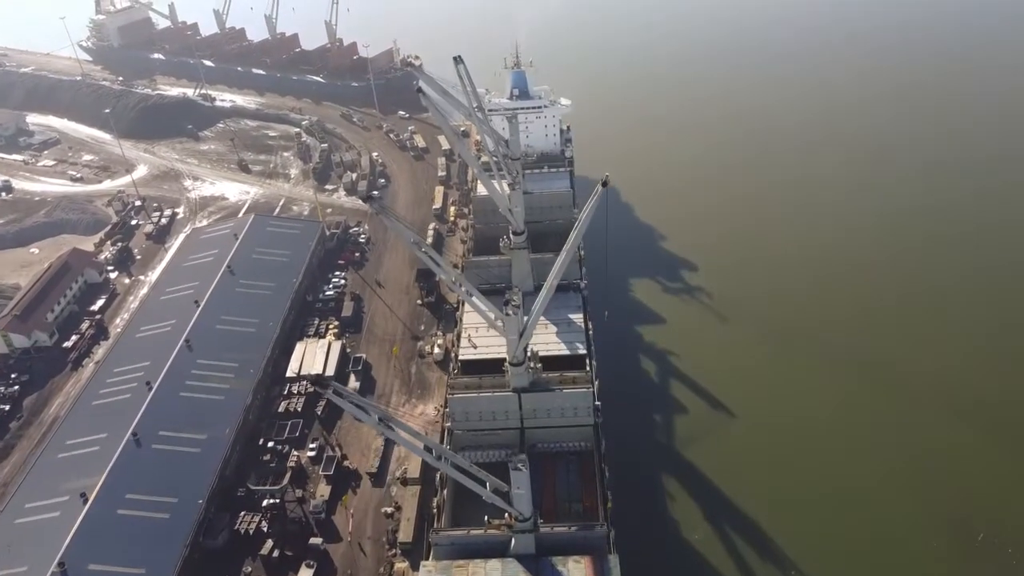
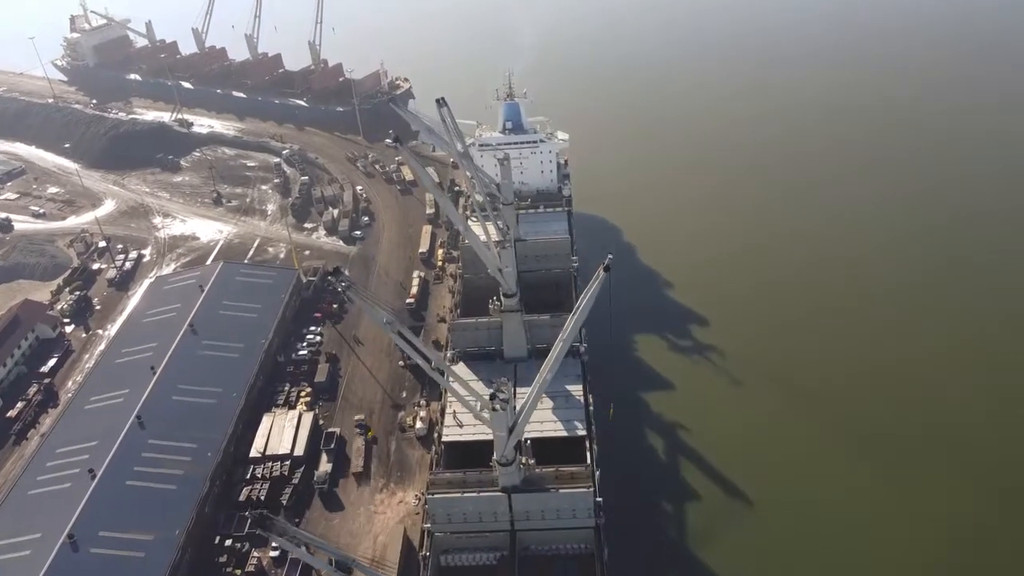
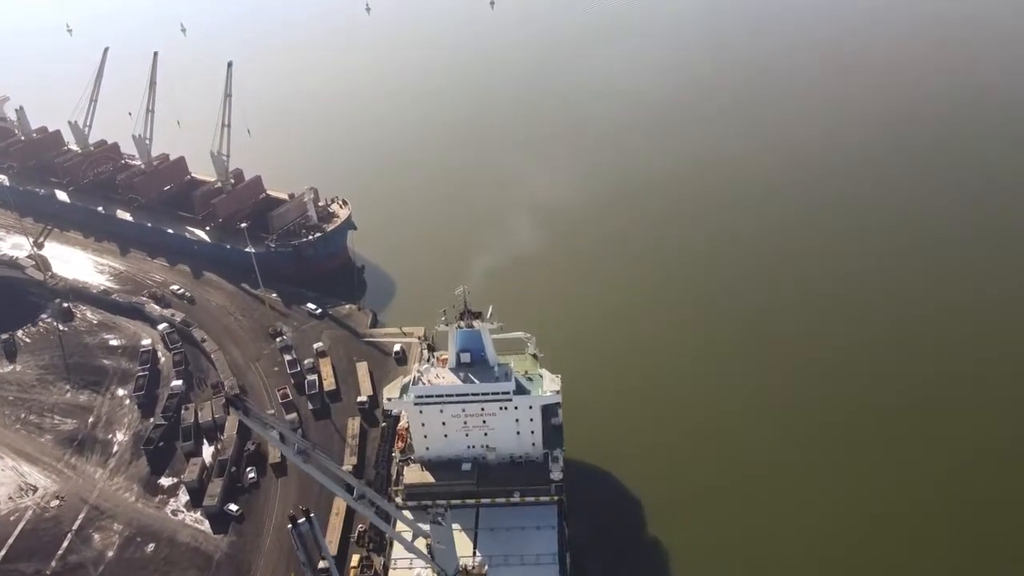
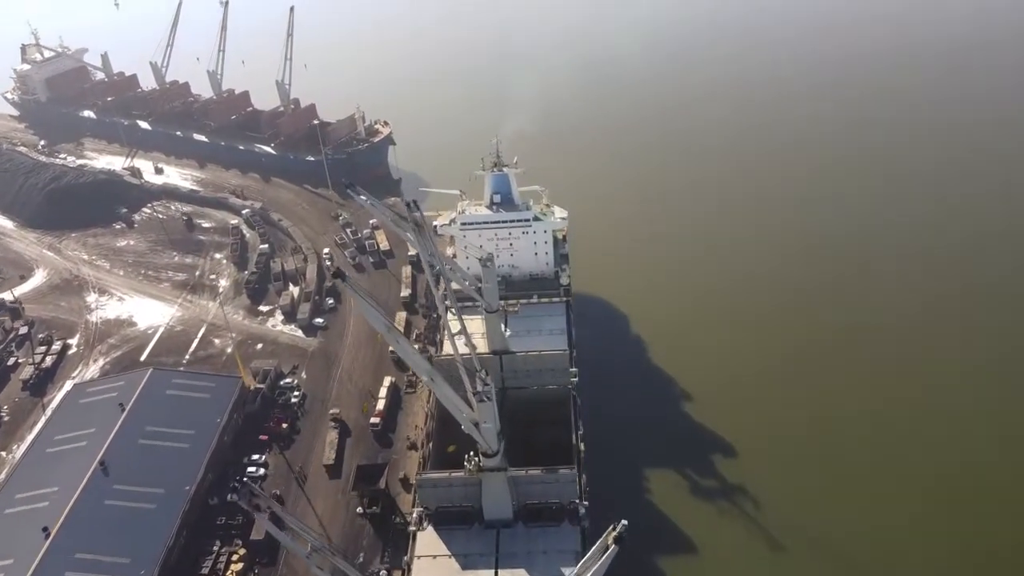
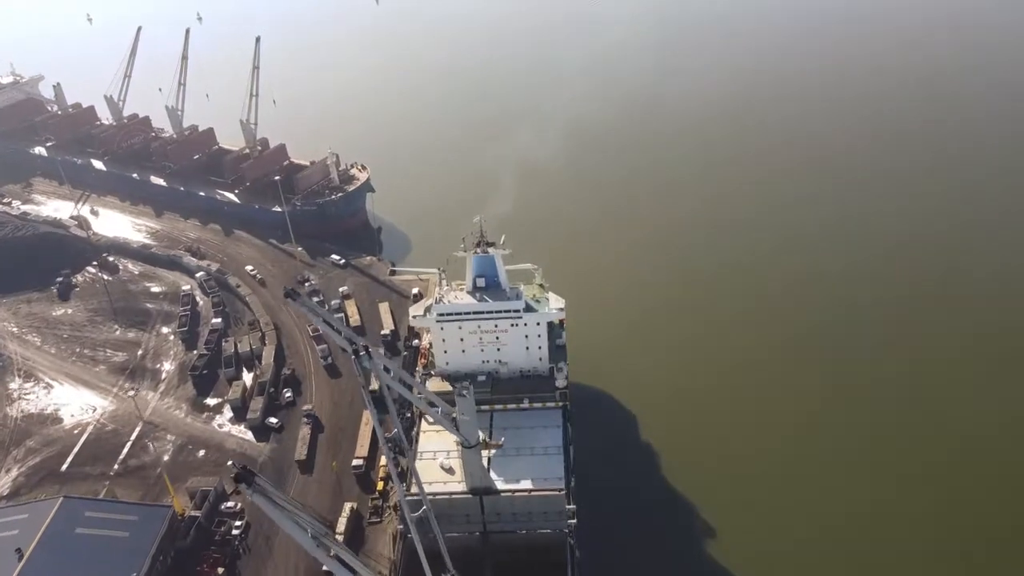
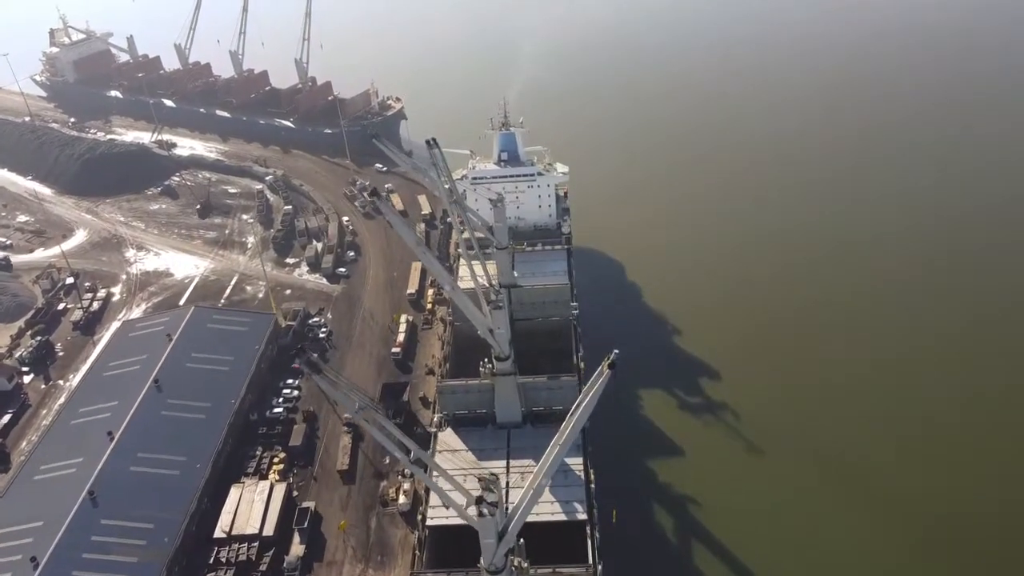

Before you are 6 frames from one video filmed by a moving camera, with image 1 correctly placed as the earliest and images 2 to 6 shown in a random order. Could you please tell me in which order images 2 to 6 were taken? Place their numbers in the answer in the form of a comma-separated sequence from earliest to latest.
2, 6, 4, 5, 3
